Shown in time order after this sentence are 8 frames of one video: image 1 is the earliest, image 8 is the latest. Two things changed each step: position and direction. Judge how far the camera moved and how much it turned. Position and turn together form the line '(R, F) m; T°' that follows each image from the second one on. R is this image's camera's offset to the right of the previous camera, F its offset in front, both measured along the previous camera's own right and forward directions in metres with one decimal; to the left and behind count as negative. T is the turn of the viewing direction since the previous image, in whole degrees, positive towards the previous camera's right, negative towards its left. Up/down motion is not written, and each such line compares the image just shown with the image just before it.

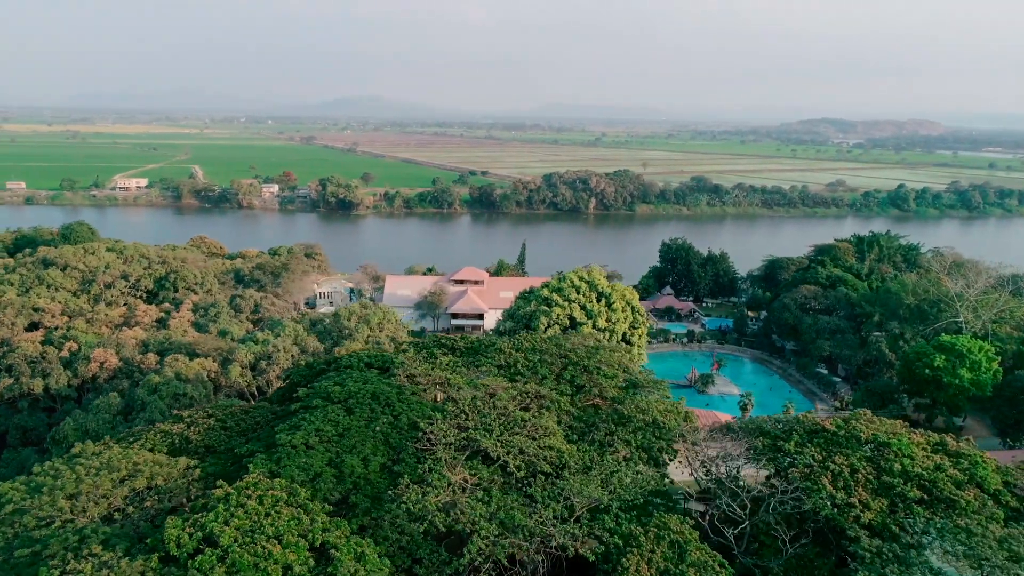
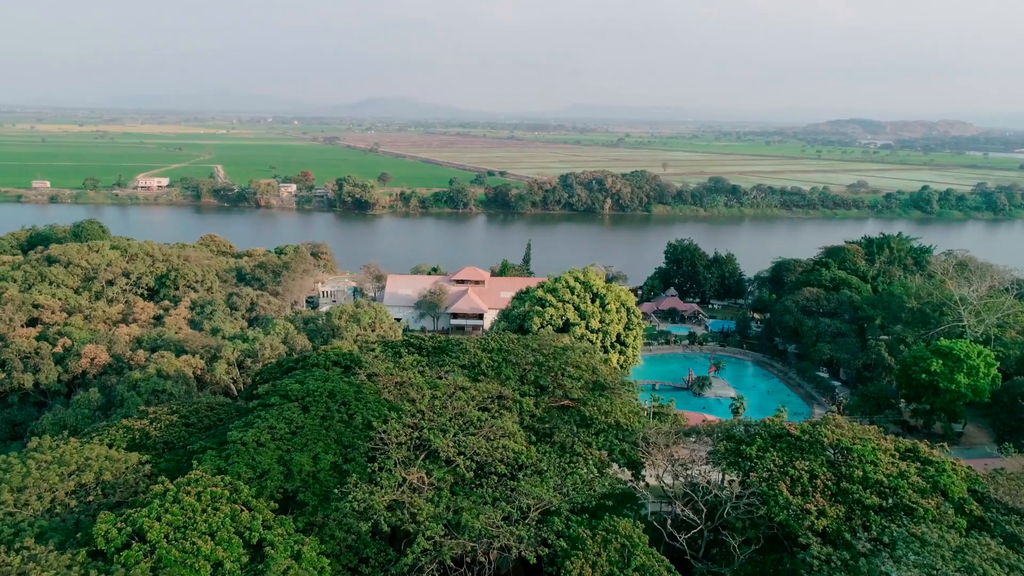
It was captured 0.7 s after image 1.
(+0.9, +0.1) m; -2°
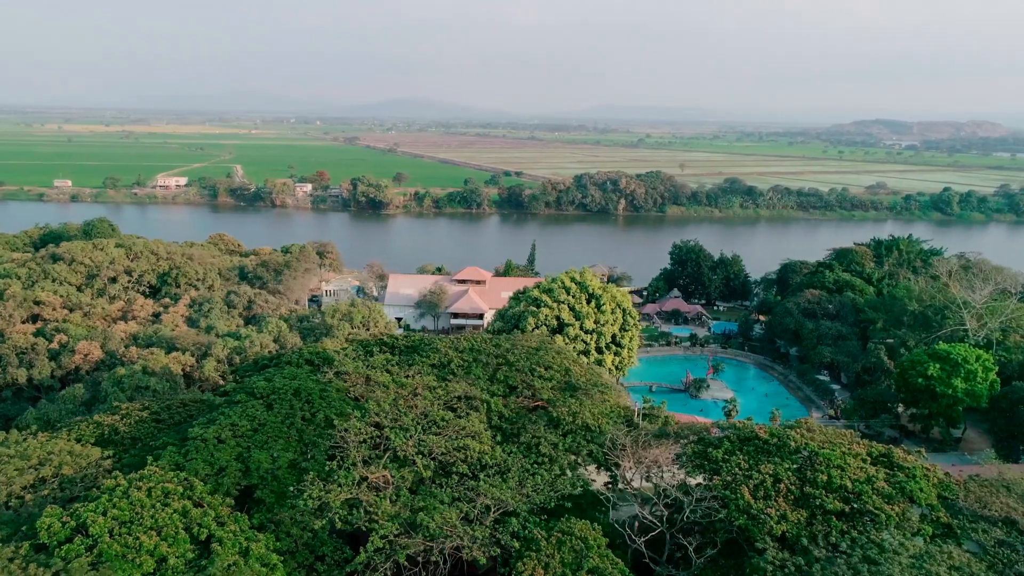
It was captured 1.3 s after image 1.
(+0.8, 0.0) m; -2°
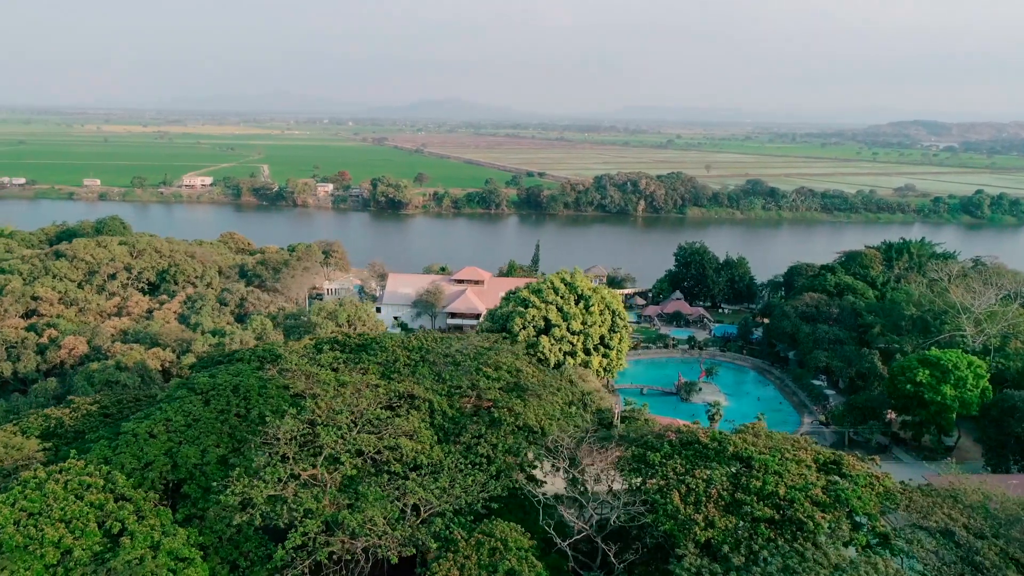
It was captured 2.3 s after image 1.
(+1.3, +0.1) m; -2°
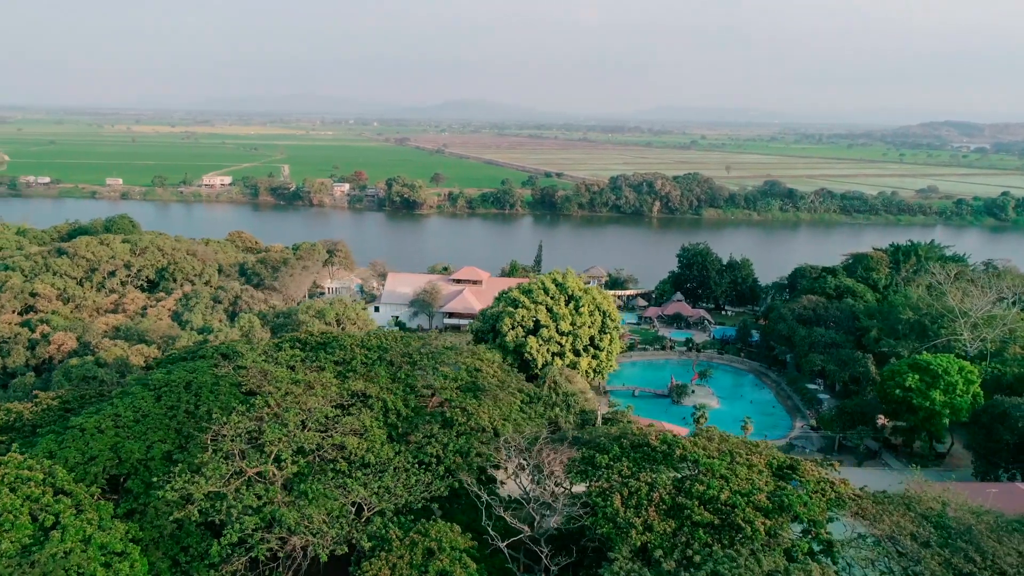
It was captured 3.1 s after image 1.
(+1.1, +0.1) m; -2°
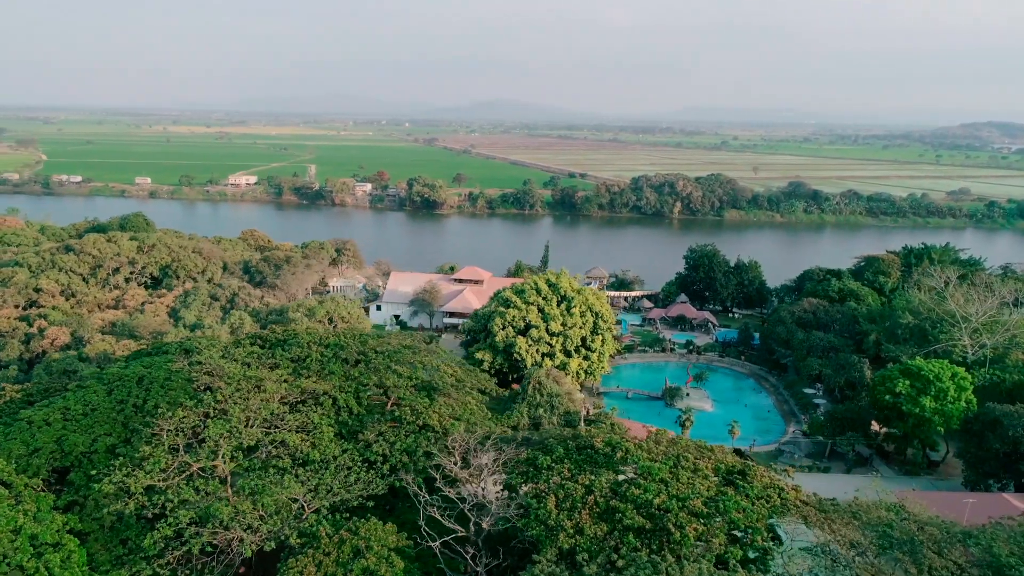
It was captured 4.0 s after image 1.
(+1.2, +0.1) m; -2°
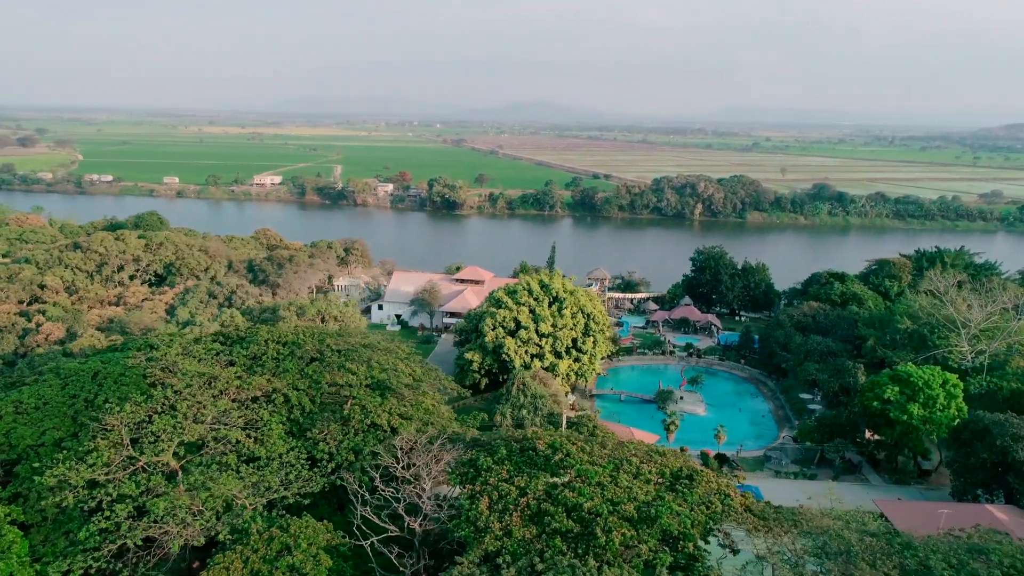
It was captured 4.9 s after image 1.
(+1.2, +0.1) m; -2°
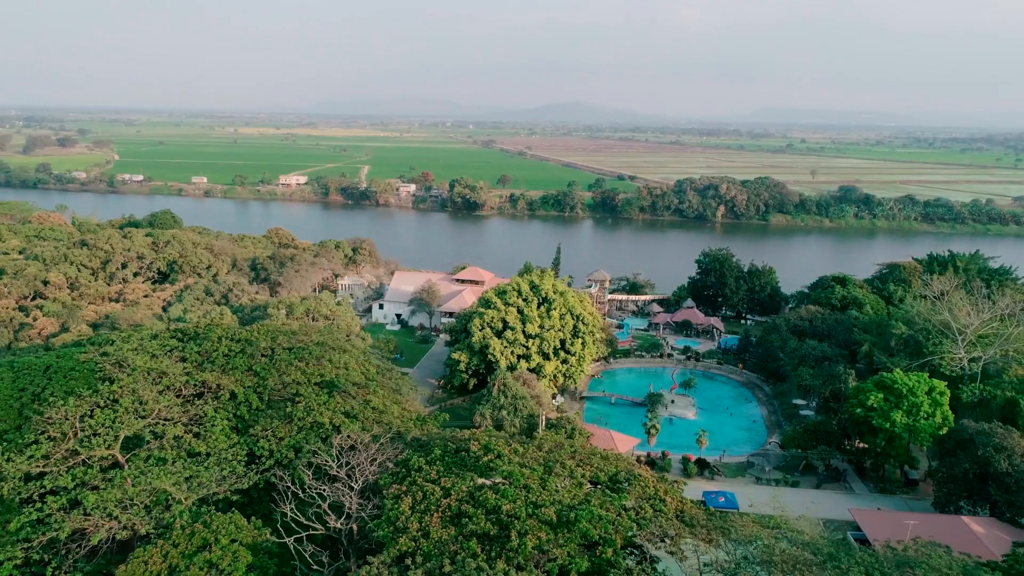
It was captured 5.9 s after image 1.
(+1.3, +0.1) m; -3°
